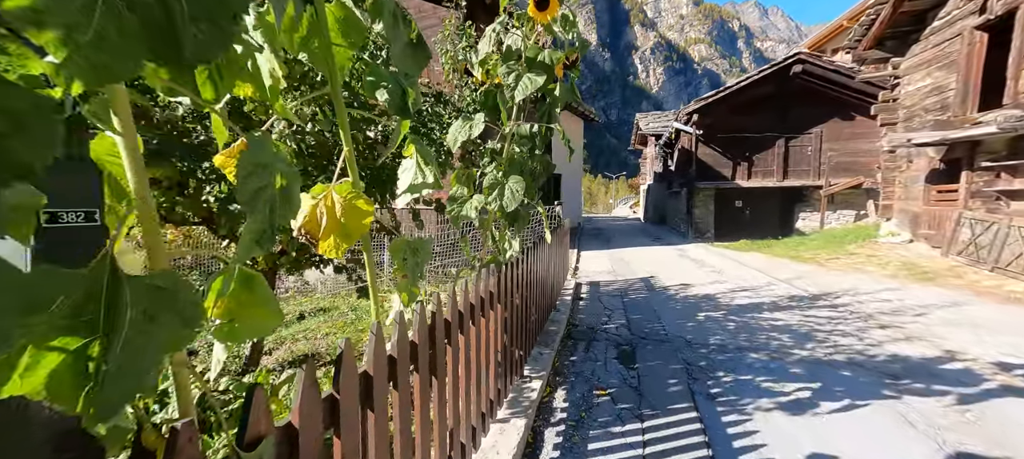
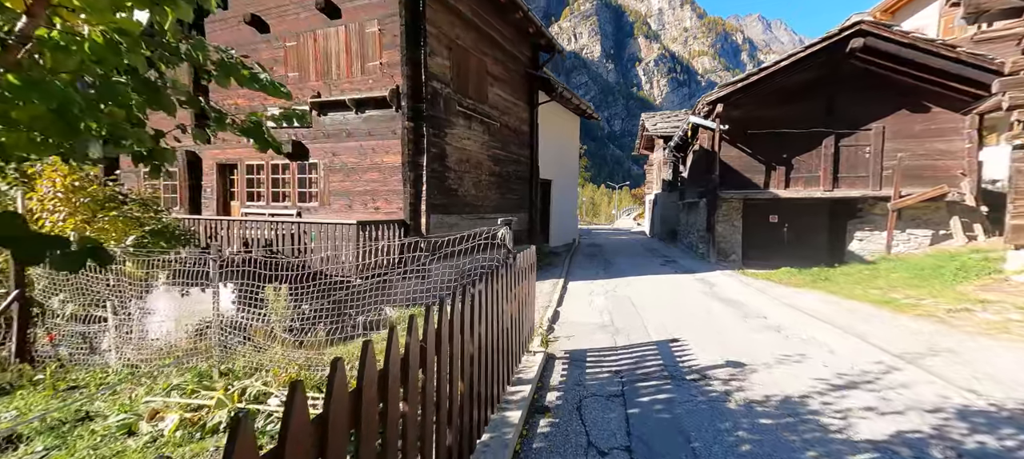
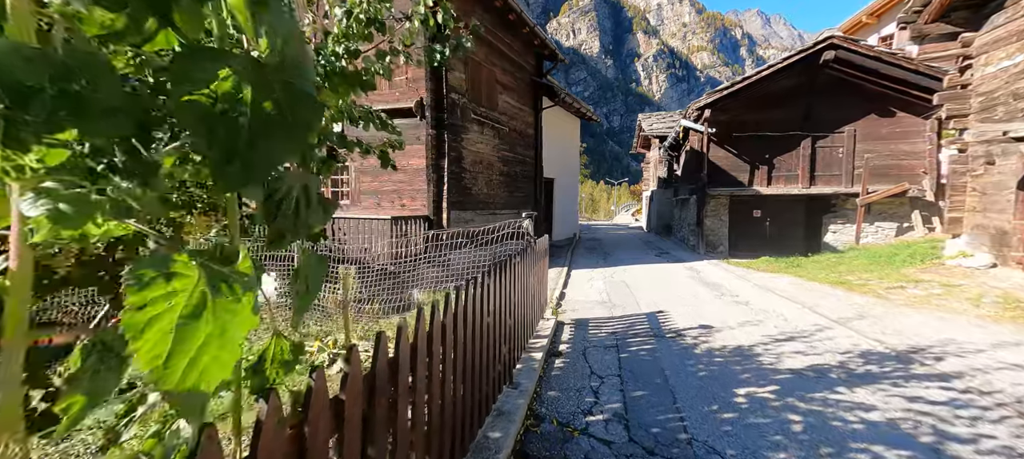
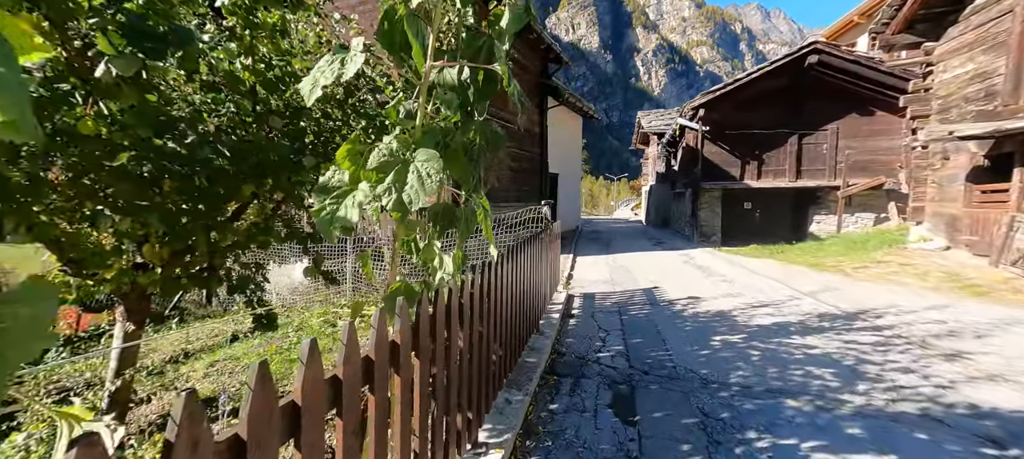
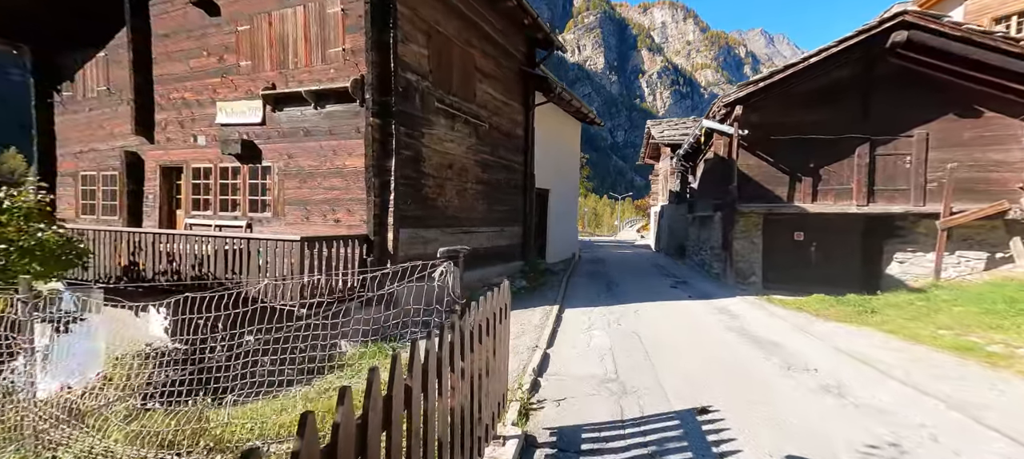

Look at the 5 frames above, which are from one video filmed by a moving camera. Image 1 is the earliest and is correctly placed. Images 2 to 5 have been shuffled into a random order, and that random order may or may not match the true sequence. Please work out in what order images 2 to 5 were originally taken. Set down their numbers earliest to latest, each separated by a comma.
4, 3, 2, 5
